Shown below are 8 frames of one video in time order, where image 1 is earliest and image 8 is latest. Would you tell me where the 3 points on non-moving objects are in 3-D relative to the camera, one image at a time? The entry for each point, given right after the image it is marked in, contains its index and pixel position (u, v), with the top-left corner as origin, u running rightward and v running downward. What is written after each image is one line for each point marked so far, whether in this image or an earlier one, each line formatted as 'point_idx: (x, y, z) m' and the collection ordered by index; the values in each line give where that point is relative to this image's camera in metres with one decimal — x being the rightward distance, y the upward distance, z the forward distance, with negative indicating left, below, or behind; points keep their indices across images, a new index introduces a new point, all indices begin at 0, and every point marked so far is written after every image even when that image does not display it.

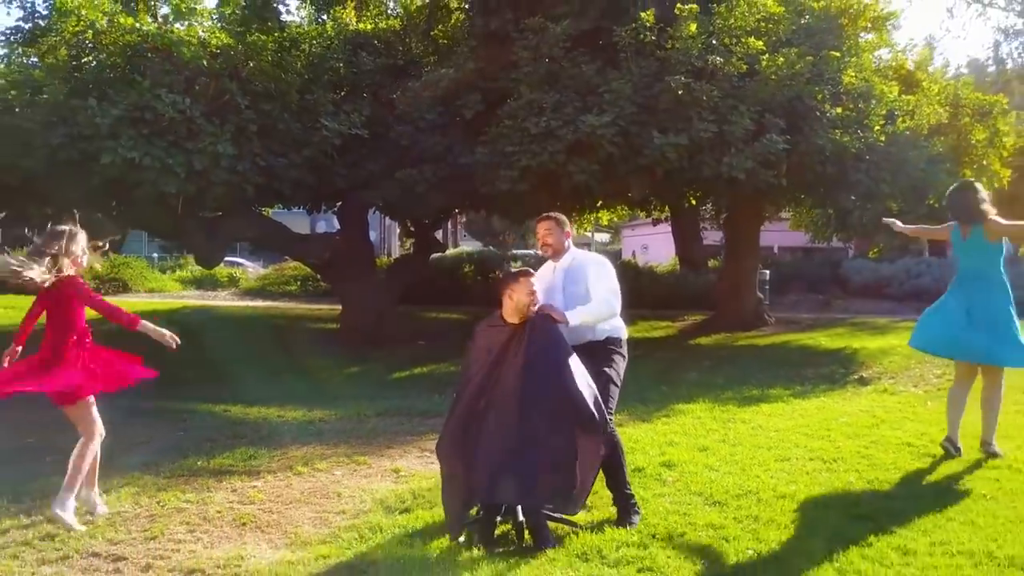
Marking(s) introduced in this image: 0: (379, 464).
0: (-0.9, -1.2, +6.2) m
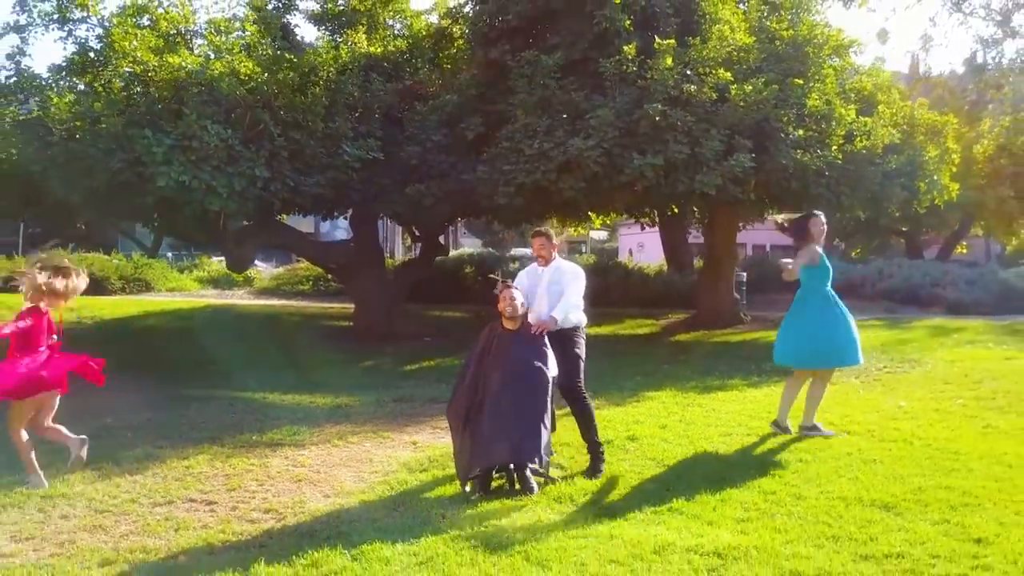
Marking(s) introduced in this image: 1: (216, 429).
0: (-0.9, -1.2, +7.6) m
1: (-2.6, -1.3, +8.0) m
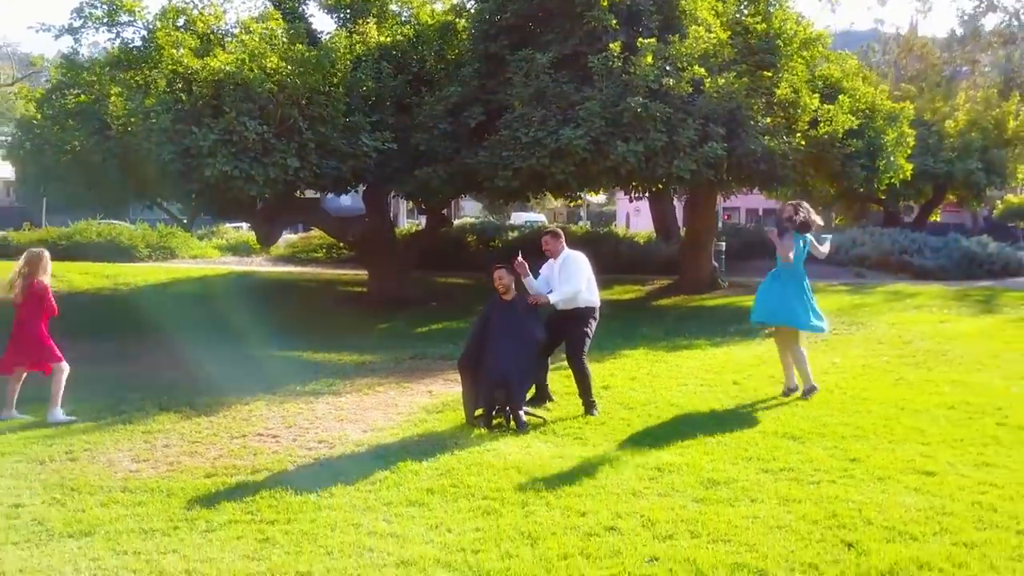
0: (-1.0, -1.0, +9.3) m
1: (-2.7, -1.0, +9.7) m
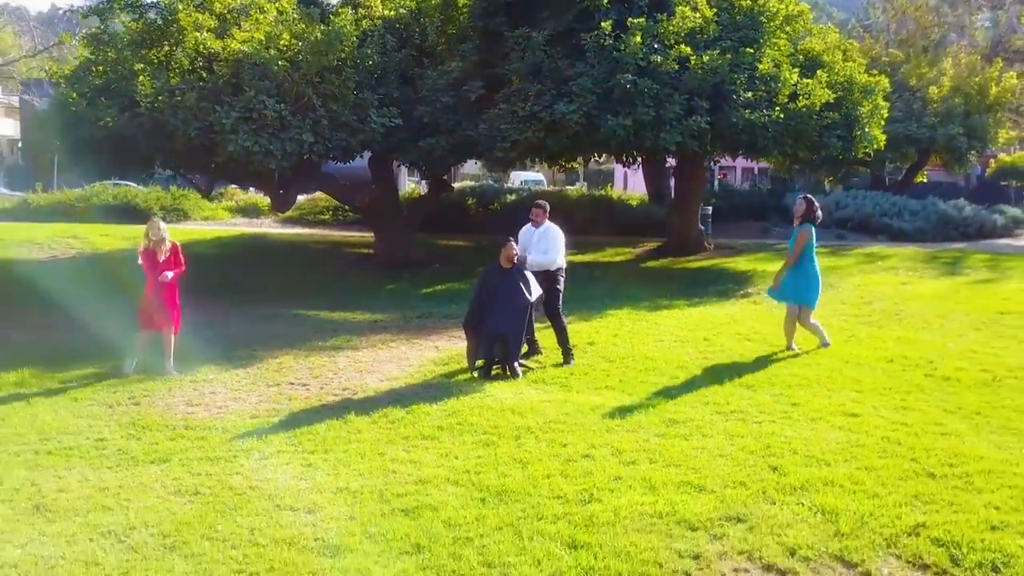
0: (-1.0, -0.6, +10.5) m
1: (-2.7, -0.6, +10.9) m
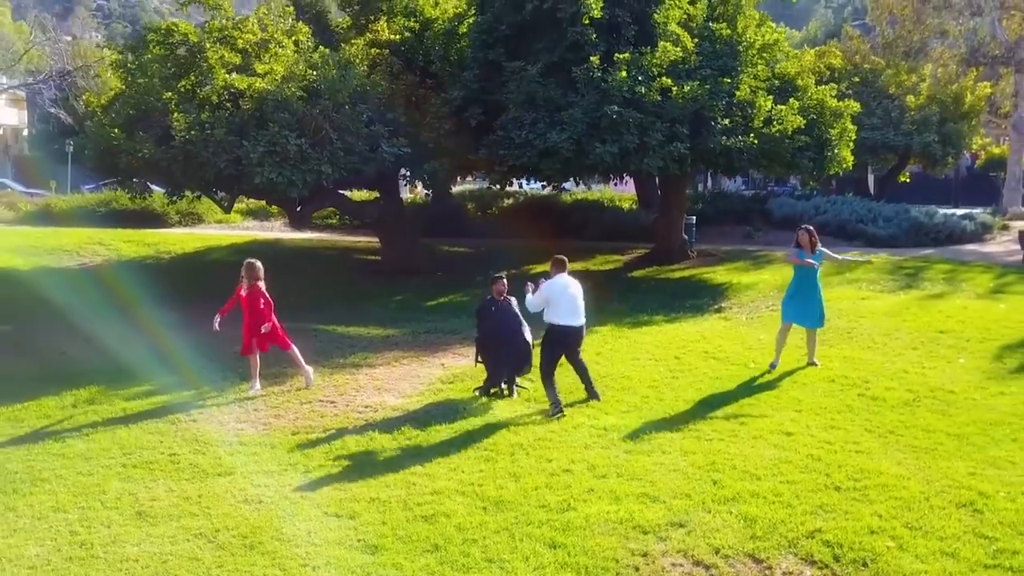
0: (-1.1, -1.0, +12.1) m
1: (-2.8, -0.9, +12.5) m
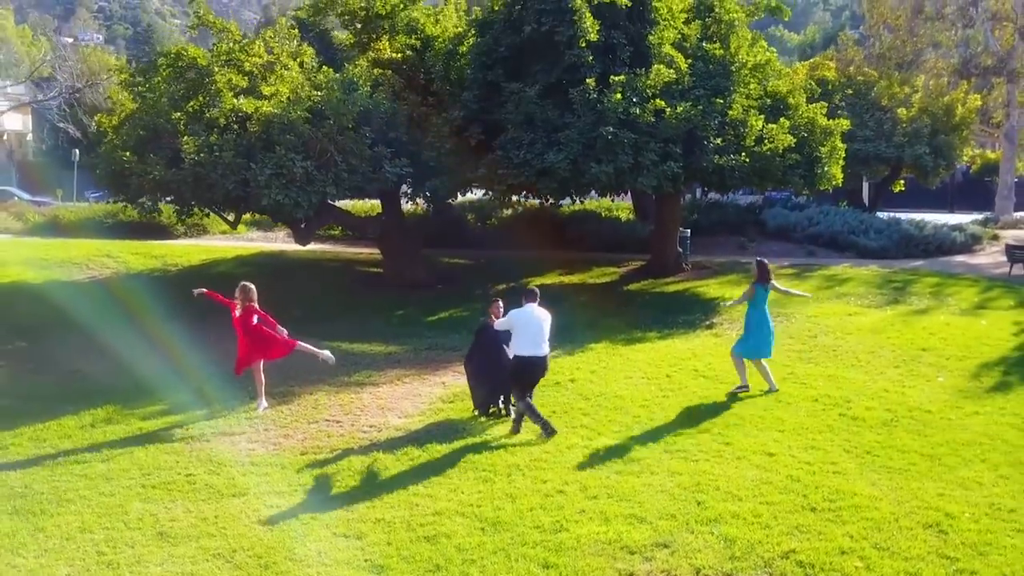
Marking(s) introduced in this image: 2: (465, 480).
0: (-1.1, -1.2, +12.6) m
1: (-2.8, -1.2, +13.0) m
2: (-0.4, -1.9, +8.7) m
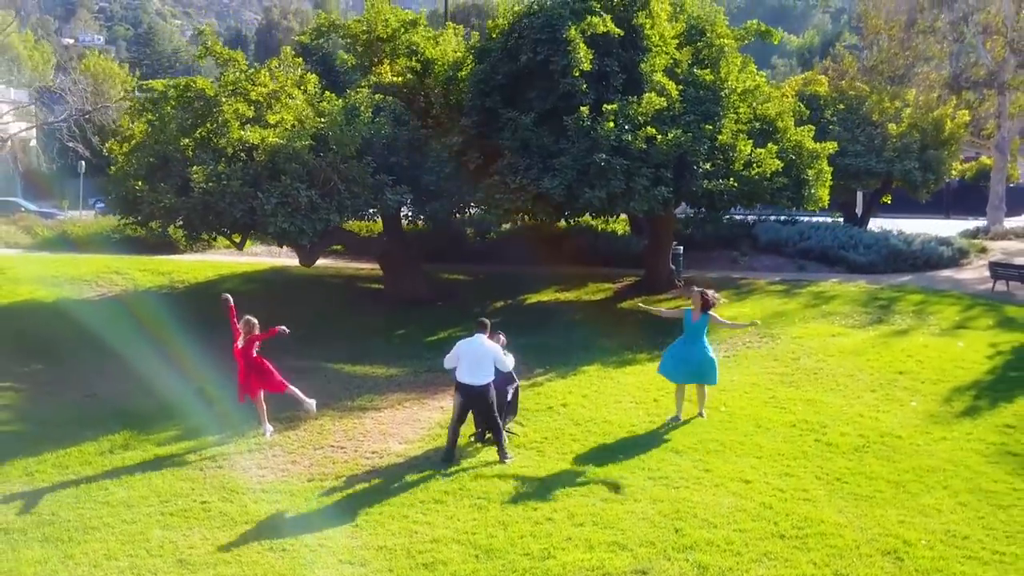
0: (-1.2, -1.7, +13.2) m
1: (-2.9, -1.6, +13.6) m
2: (-0.5, -2.3, +9.3) m
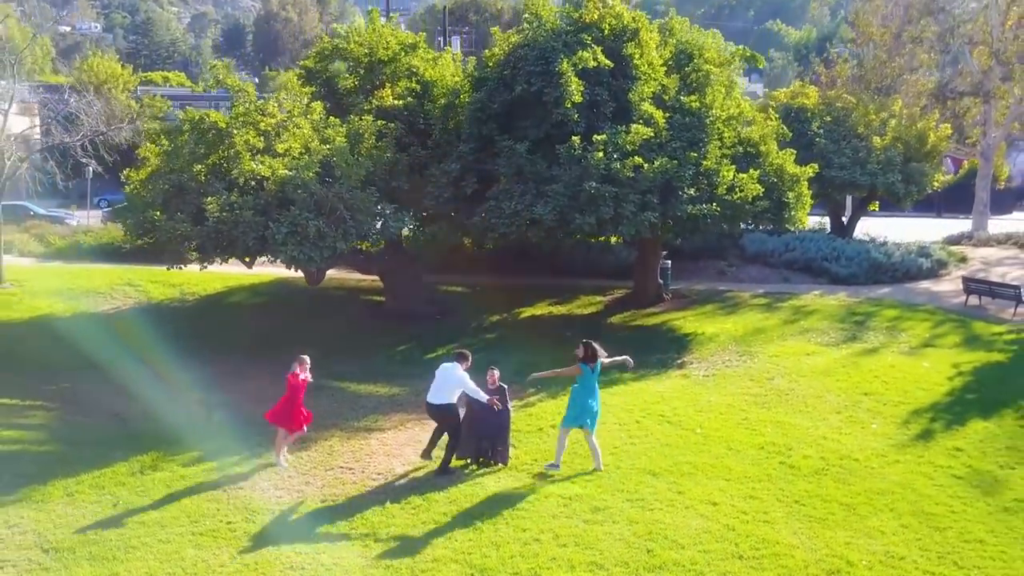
0: (-1.3, -2.1, +14.4) m
1: (-3.0, -2.1, +14.8) m
2: (-0.6, -2.8, +10.5) m
